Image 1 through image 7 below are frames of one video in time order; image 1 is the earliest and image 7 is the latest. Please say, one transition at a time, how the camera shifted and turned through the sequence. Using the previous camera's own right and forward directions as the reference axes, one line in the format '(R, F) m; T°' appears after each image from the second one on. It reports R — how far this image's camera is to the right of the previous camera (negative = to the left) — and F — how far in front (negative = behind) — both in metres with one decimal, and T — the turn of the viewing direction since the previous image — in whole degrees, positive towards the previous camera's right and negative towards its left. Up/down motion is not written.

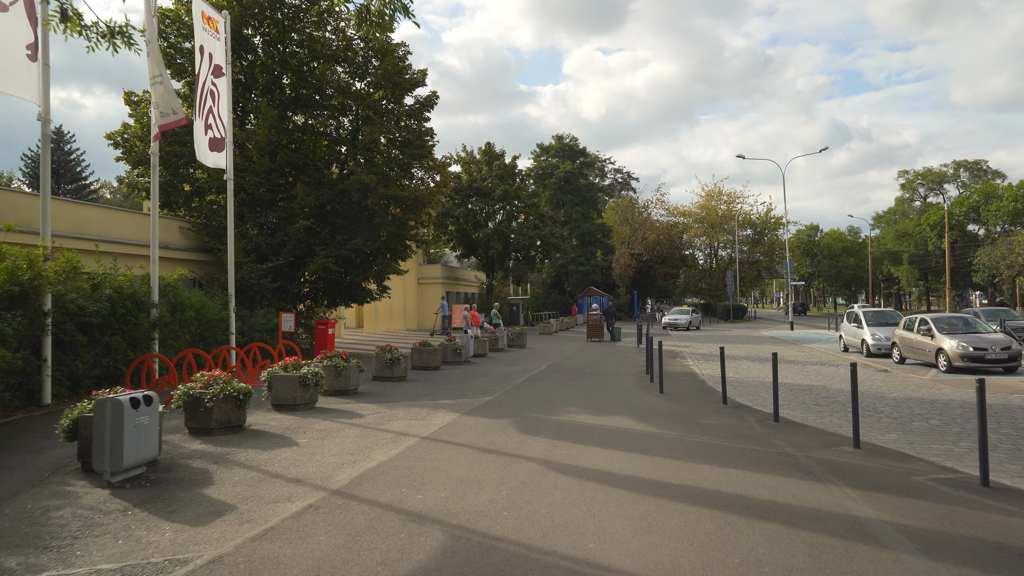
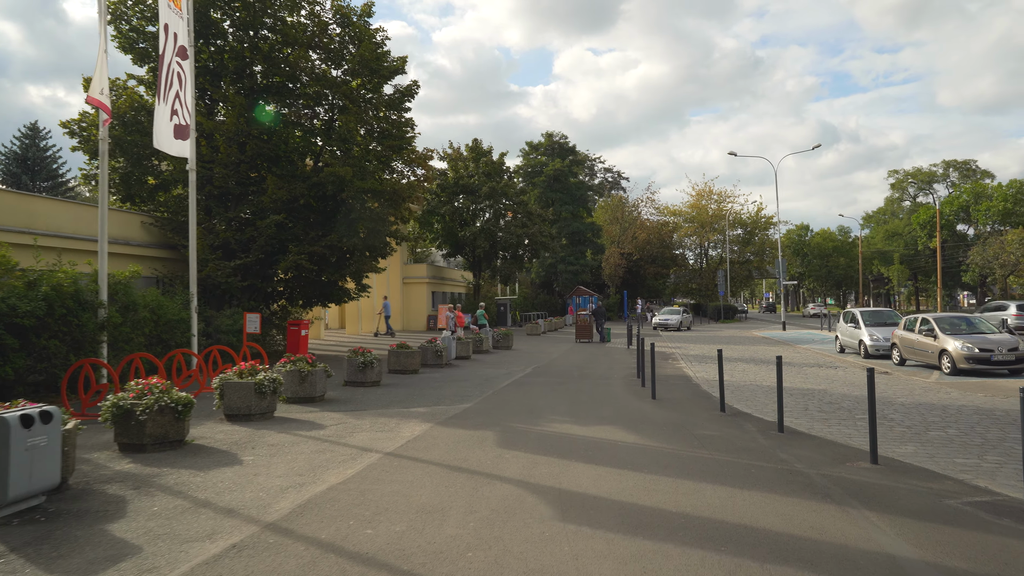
(+0.2, +0.9) m; +1°
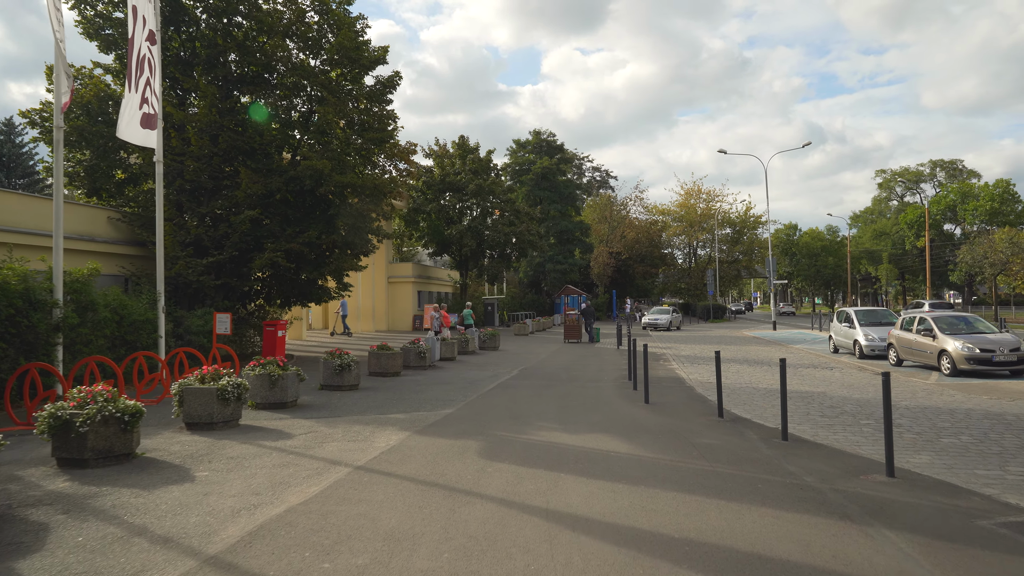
(+0.1, +0.7) m; +1°
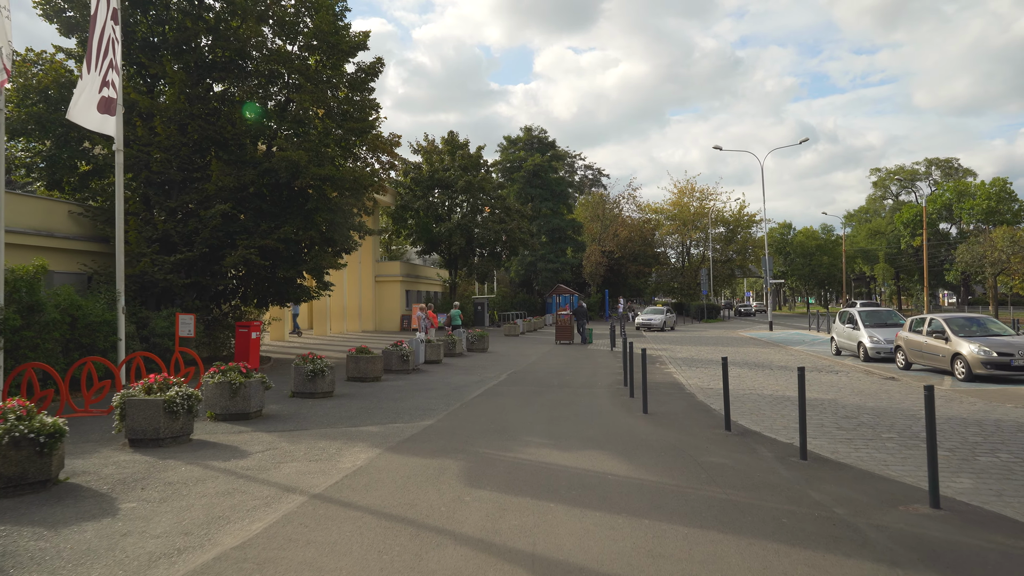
(+0.1, +0.9) m; +1°
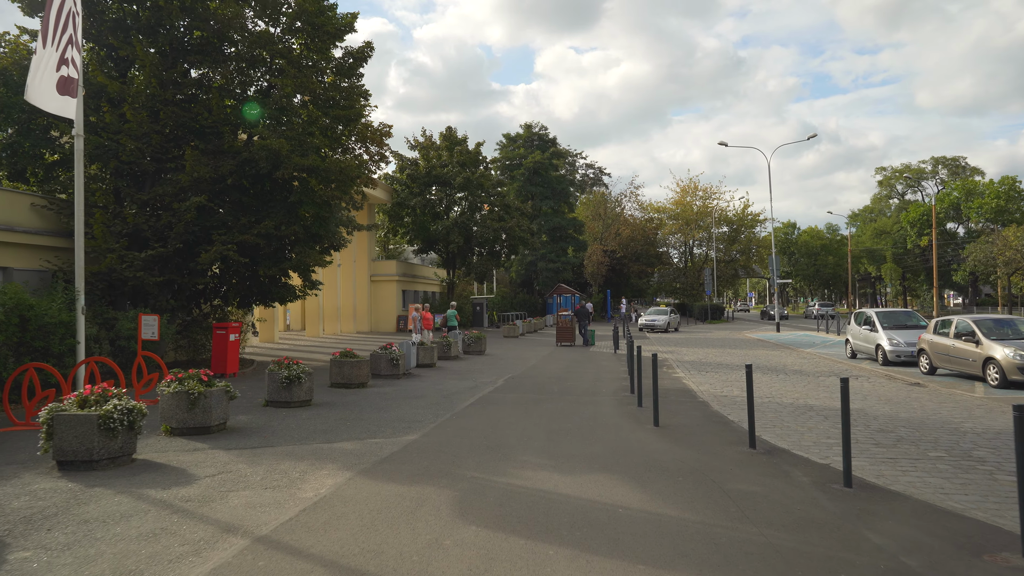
(+0.1, +1.1) m; 0°
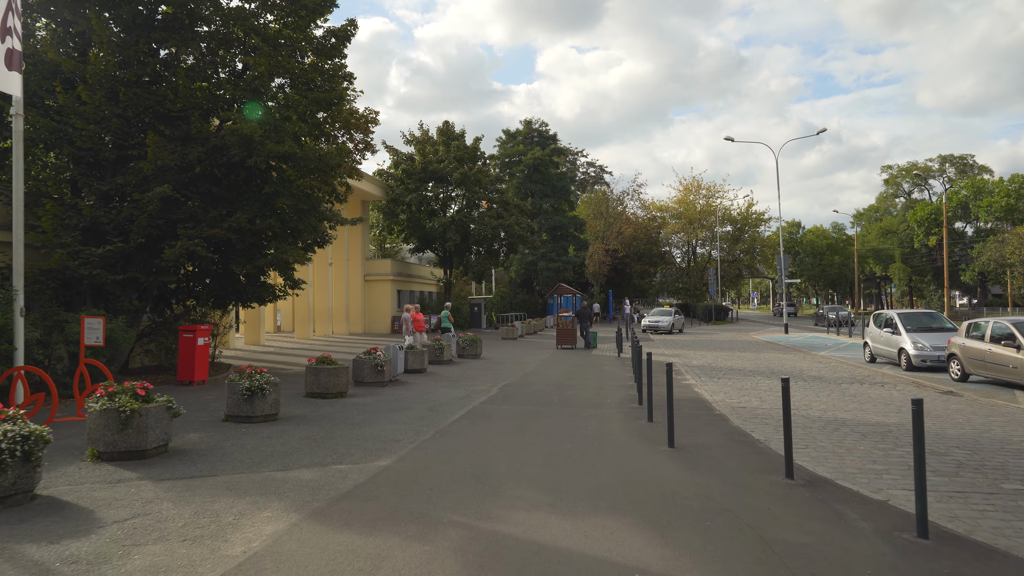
(+0.1, +1.3) m; 0°
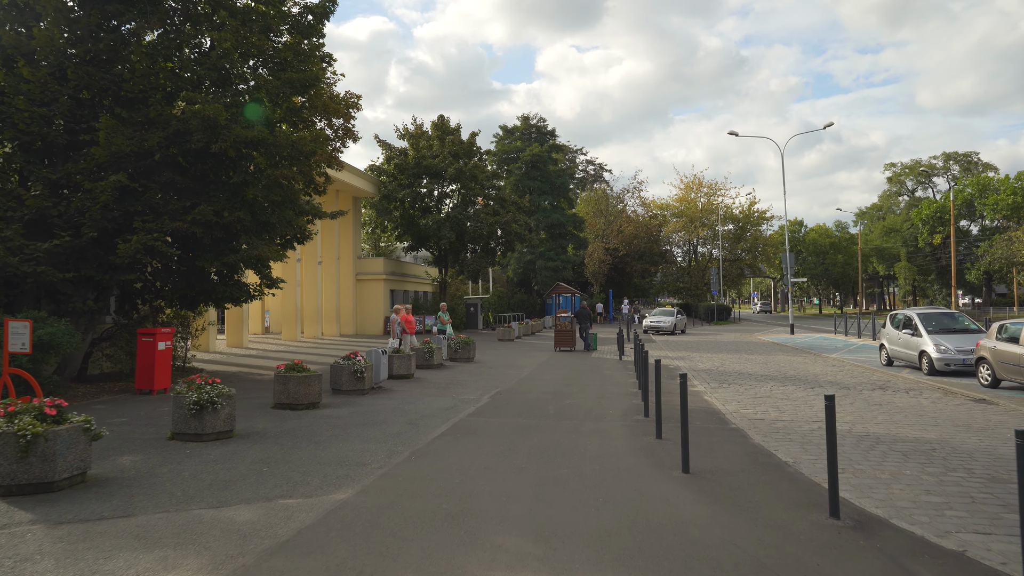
(+0.1, +1.2) m; 0°
